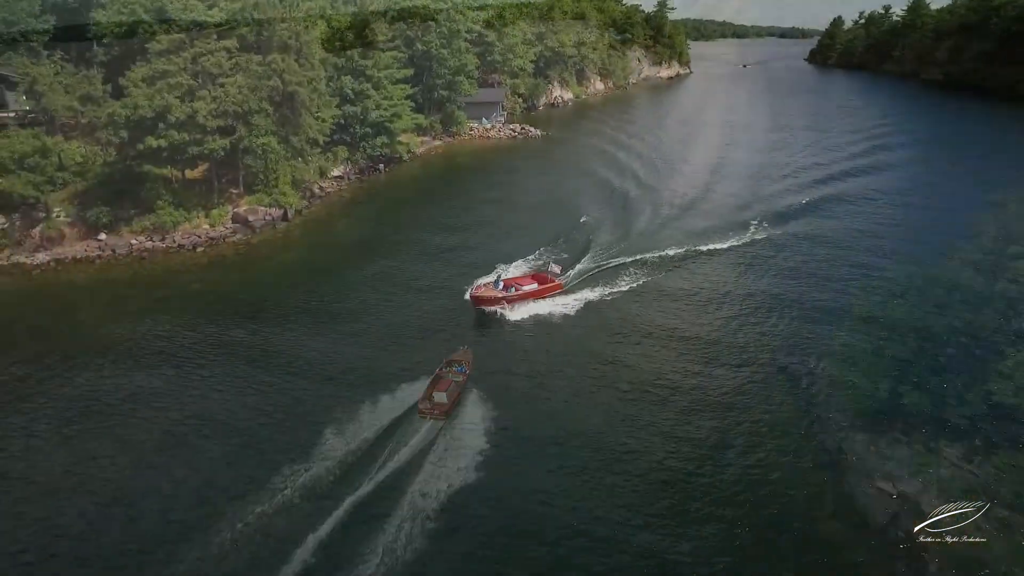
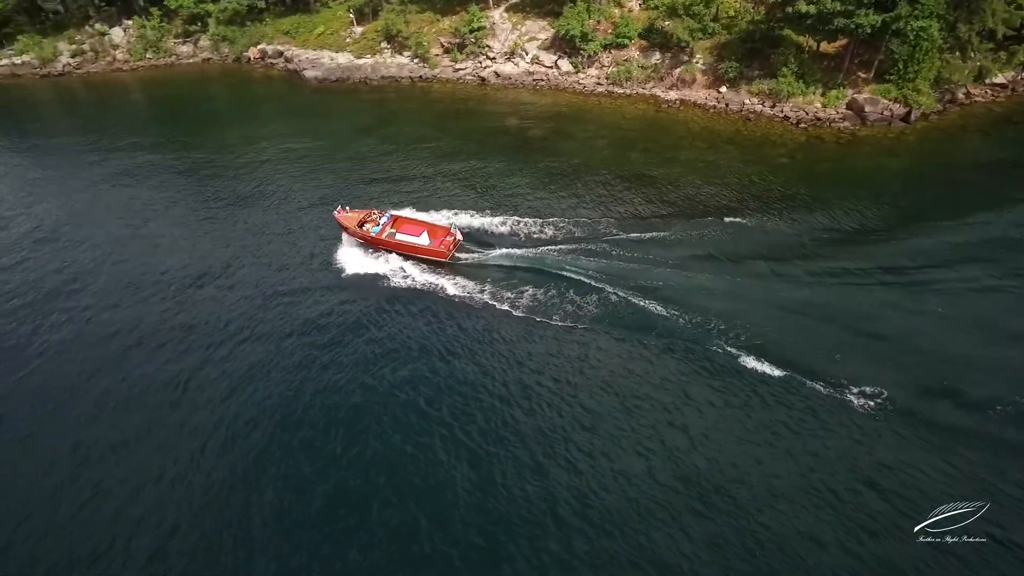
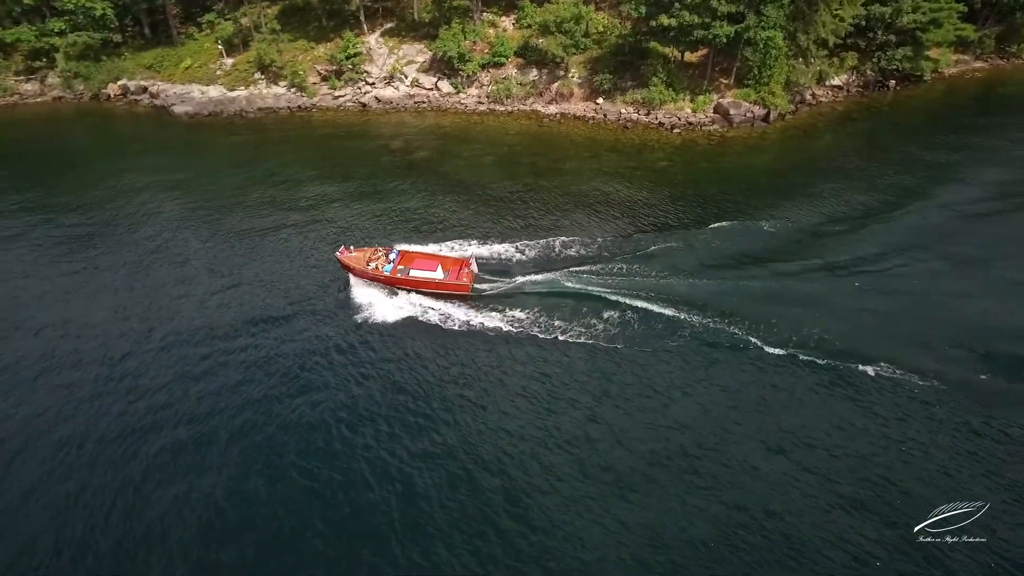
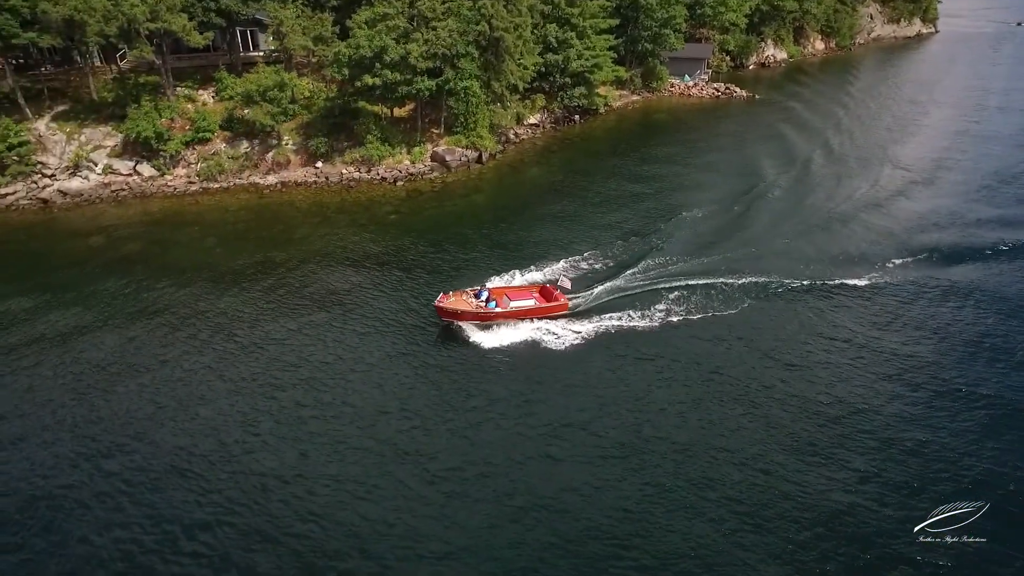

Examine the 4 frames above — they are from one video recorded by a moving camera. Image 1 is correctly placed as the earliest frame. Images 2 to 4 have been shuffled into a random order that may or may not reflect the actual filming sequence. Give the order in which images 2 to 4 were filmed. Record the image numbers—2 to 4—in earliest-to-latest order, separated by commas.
4, 3, 2
